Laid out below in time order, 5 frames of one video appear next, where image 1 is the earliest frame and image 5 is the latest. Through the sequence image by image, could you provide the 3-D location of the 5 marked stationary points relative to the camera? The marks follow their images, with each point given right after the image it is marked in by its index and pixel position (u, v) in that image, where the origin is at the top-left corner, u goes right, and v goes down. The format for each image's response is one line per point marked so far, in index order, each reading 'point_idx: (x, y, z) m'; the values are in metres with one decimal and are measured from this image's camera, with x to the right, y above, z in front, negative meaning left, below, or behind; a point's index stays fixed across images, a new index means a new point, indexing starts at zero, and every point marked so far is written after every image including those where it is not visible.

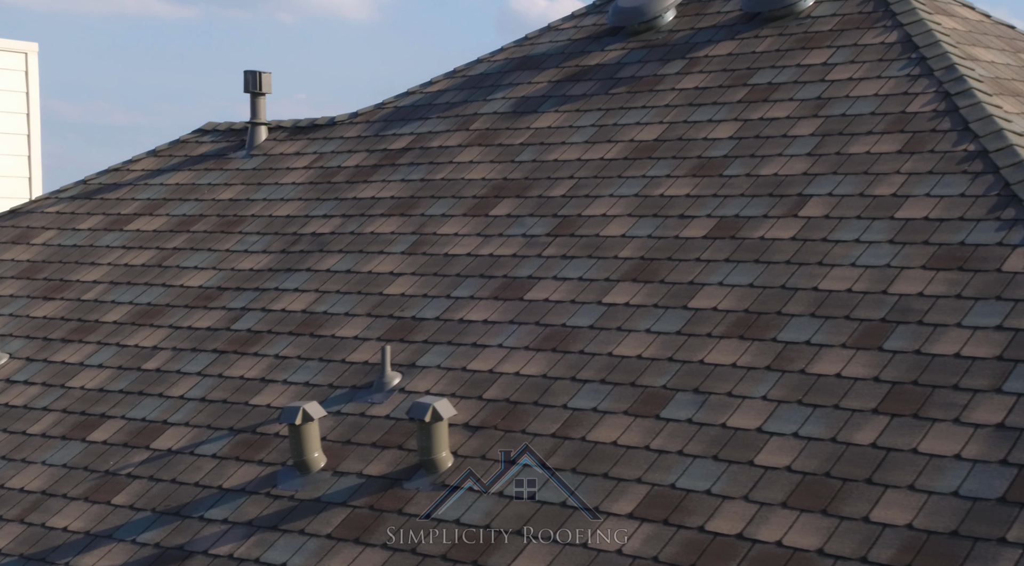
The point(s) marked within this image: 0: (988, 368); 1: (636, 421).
0: (+4.2, -0.7, +16.2) m
1: (+1.3, -1.4, +17.6) m
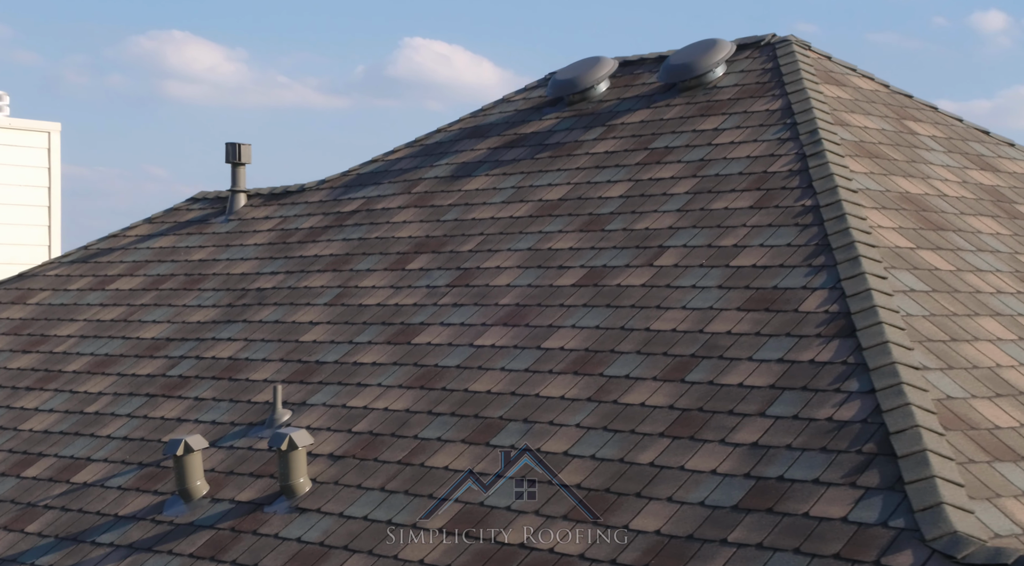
0: (+2.4, -1.1, +17.5) m
1: (-0.4, -1.7, +19.0) m
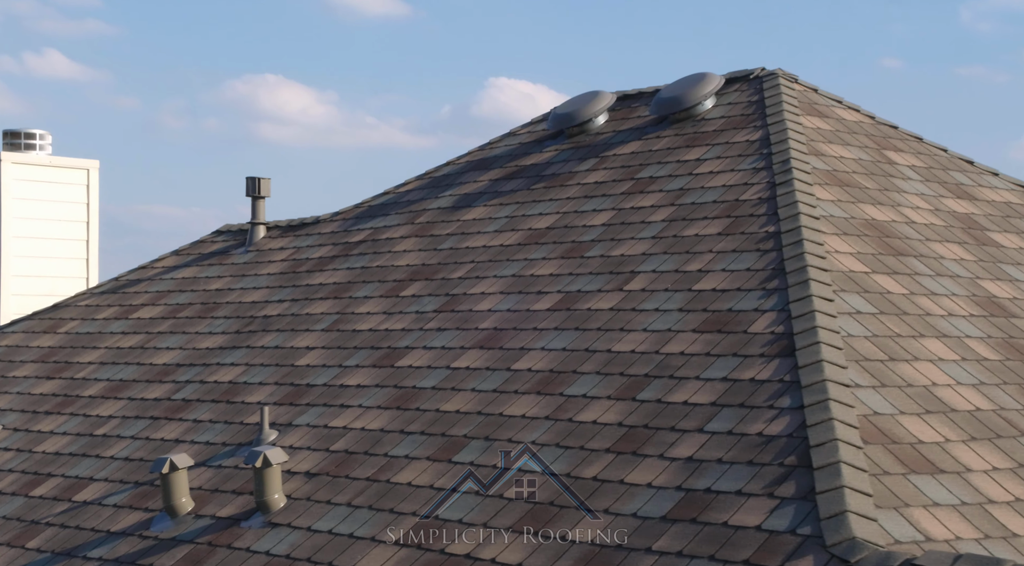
0: (+1.9, -1.3, +18.1) m
1: (-0.9, -2.0, +19.6) m
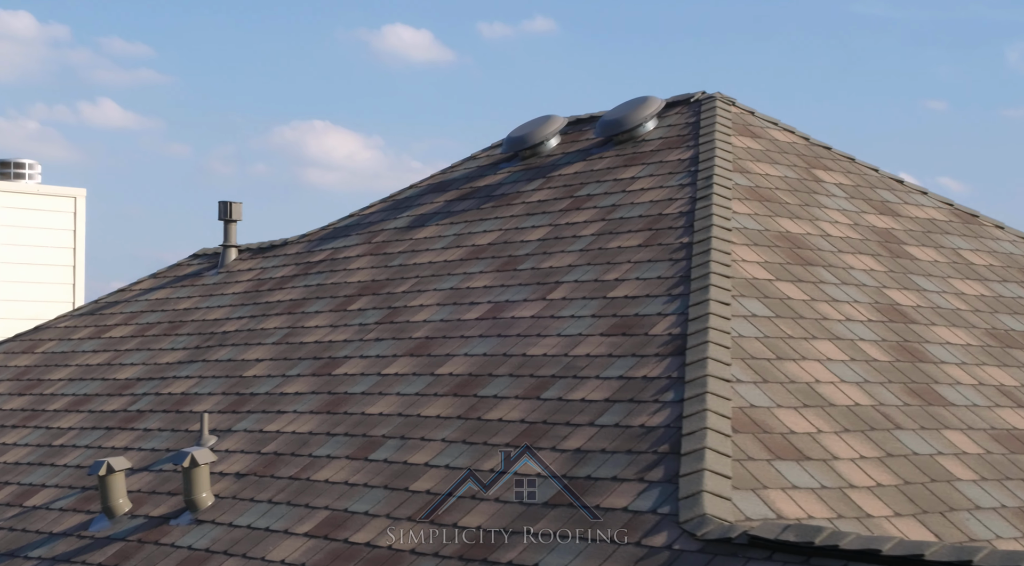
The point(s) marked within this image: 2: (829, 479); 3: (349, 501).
0: (+0.9, -1.3, +18.8) m
1: (-1.9, -2.0, +20.4) m
2: (+3.1, -1.9, +17.5) m
3: (-1.7, -2.3, +19.5) m
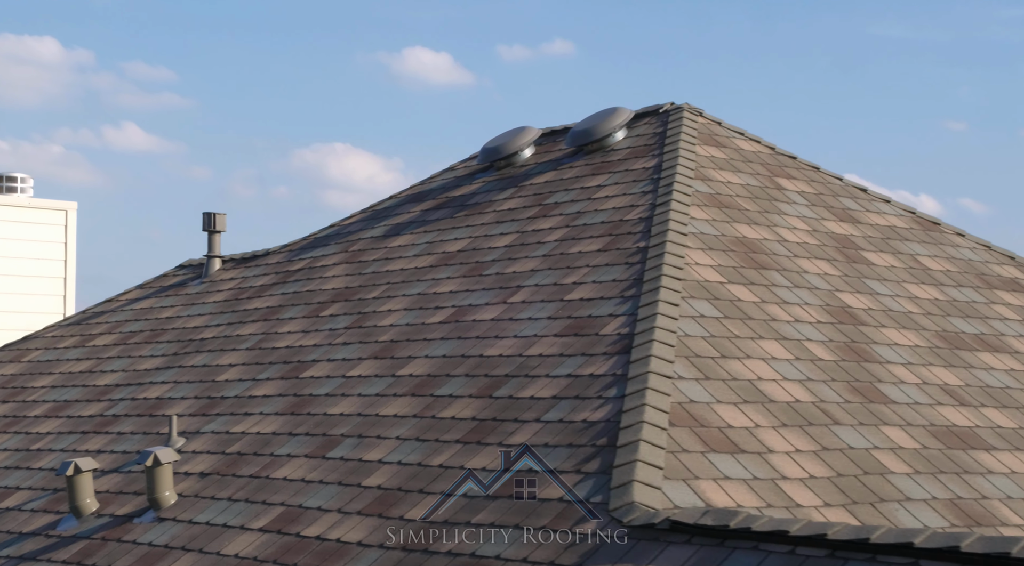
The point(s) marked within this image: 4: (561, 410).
0: (+0.4, -1.3, +19.2) m
1: (-2.4, -2.0, +20.8) m
2: (+2.5, -1.9, +17.9) m
3: (-2.3, -2.3, +19.9) m
4: (+0.6, -1.3, +18.9) m
